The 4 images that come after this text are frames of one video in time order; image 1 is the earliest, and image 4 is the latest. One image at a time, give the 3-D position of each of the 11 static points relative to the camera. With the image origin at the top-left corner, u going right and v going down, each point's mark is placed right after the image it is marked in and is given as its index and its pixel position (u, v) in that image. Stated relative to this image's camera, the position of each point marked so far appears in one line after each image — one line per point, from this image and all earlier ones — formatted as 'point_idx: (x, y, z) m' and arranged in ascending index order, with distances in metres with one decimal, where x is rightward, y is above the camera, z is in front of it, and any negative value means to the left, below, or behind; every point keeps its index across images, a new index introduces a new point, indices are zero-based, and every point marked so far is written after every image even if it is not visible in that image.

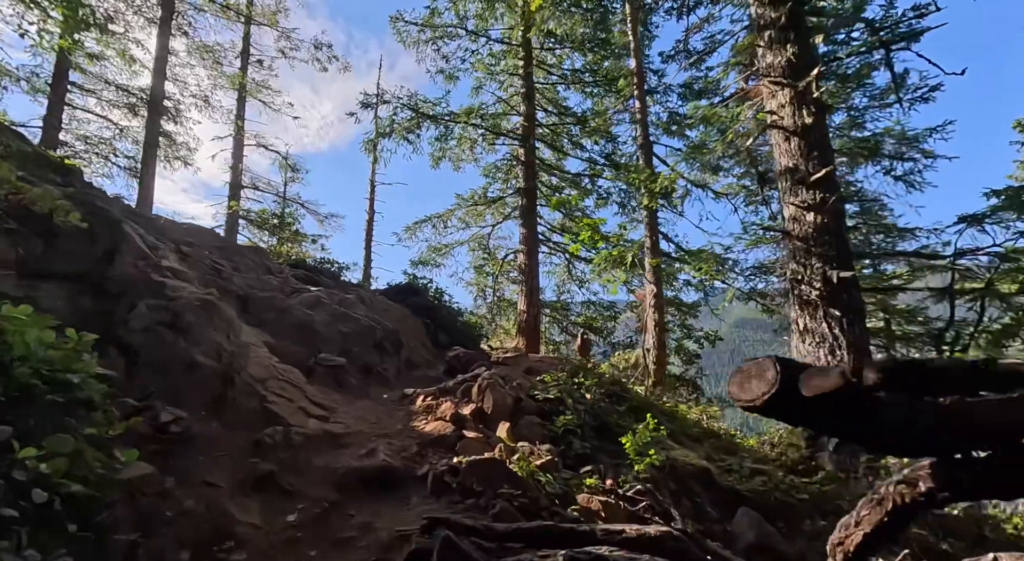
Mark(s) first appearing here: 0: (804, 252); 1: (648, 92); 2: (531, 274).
0: (+3.8, +0.4, +9.5) m
1: (+2.9, +4.0, +15.5) m
2: (+0.5, +0.1, +17.8) m
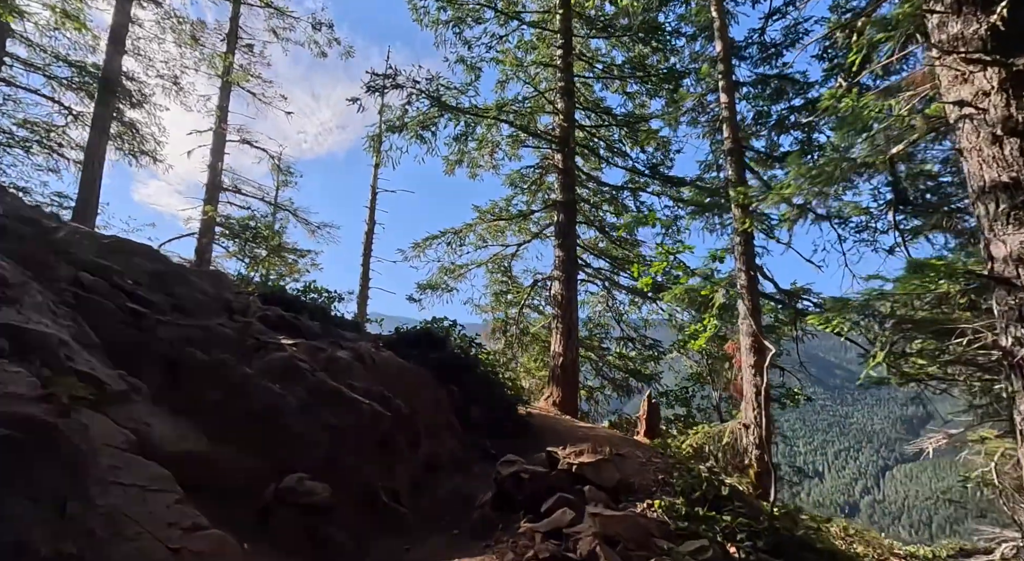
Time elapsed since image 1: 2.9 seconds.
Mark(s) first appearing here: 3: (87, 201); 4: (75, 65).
0: (+4.5, -0.3, +6.1) m
1: (+3.7, +3.3, +12.2) m
2: (+1.1, -0.6, +14.5) m
3: (-7.2, +1.3, +12.4) m
4: (-8.1, +4.0, +13.6) m
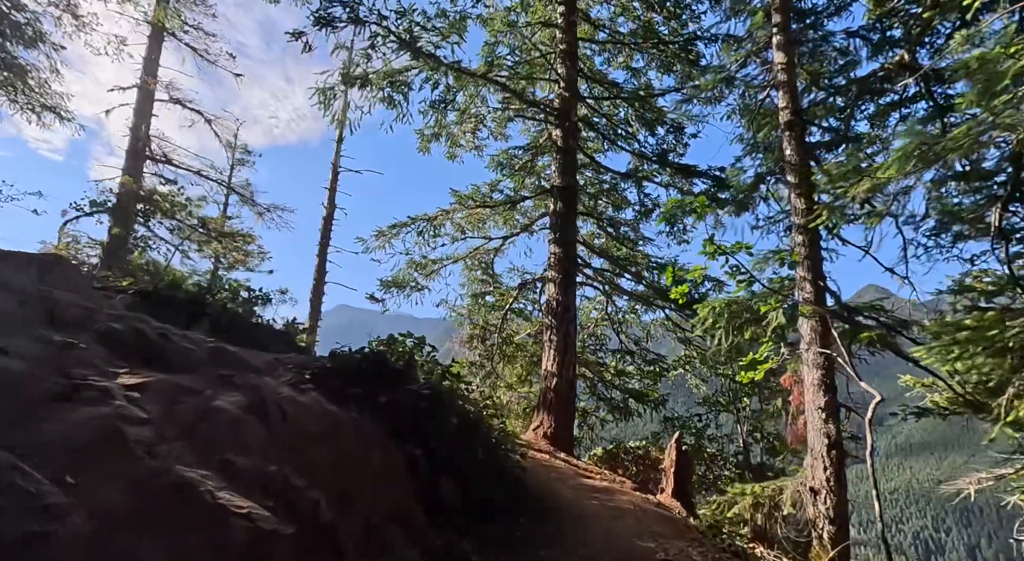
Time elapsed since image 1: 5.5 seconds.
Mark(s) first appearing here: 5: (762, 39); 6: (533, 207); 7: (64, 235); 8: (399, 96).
0: (+4.5, -0.5, +3.6) m
1: (+3.7, +3.1, +9.6) m
2: (+0.8, -0.6, +11.8) m
3: (-7.3, +1.6, +9.4) m
4: (-8.2, +4.3, +10.6) m
5: (+3.4, +3.4, +10.3) m
6: (+0.4, +1.5, +14.6) m
7: (-7.7, +0.8, +12.5) m
8: (-1.6, +2.6, +10.5) m
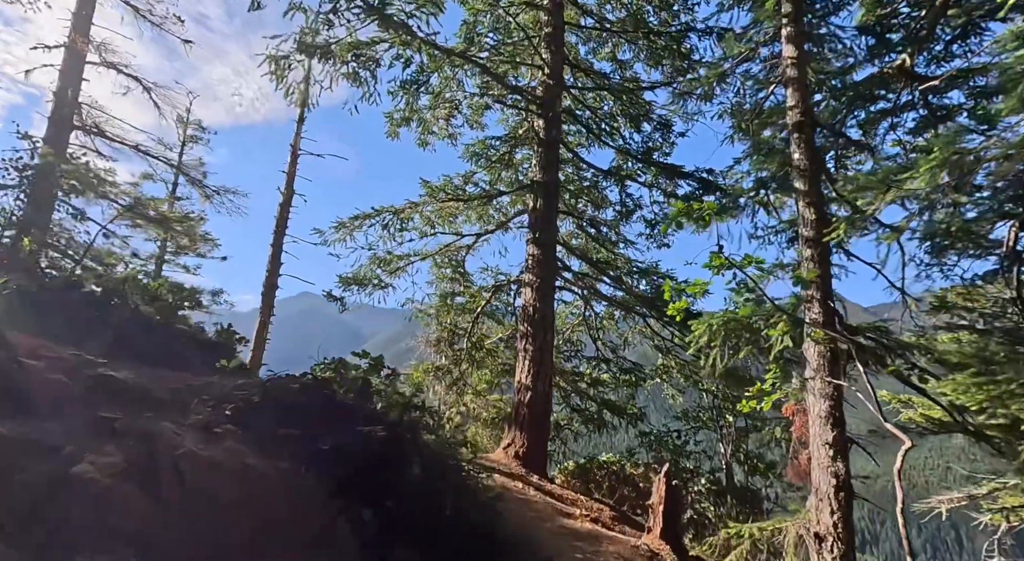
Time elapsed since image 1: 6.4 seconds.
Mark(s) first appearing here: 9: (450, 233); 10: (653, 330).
0: (+4.5, -0.8, +2.9) m
1: (+3.5, +3.0, +8.8) m
2: (+0.4, -0.7, +10.9) m
3: (-7.5, +1.8, +8.1) m
4: (-8.4, +4.5, +9.2) m
5: (+3.2, +3.2, +9.4) m
6: (0.0, +1.5, +13.6) m
7: (-8.1, +1.0, +11.2) m
8: (-1.8, +2.7, +9.4) m
9: (-1.1, +0.9, +13.3) m
10: (+2.3, -0.8, +12.1) m
